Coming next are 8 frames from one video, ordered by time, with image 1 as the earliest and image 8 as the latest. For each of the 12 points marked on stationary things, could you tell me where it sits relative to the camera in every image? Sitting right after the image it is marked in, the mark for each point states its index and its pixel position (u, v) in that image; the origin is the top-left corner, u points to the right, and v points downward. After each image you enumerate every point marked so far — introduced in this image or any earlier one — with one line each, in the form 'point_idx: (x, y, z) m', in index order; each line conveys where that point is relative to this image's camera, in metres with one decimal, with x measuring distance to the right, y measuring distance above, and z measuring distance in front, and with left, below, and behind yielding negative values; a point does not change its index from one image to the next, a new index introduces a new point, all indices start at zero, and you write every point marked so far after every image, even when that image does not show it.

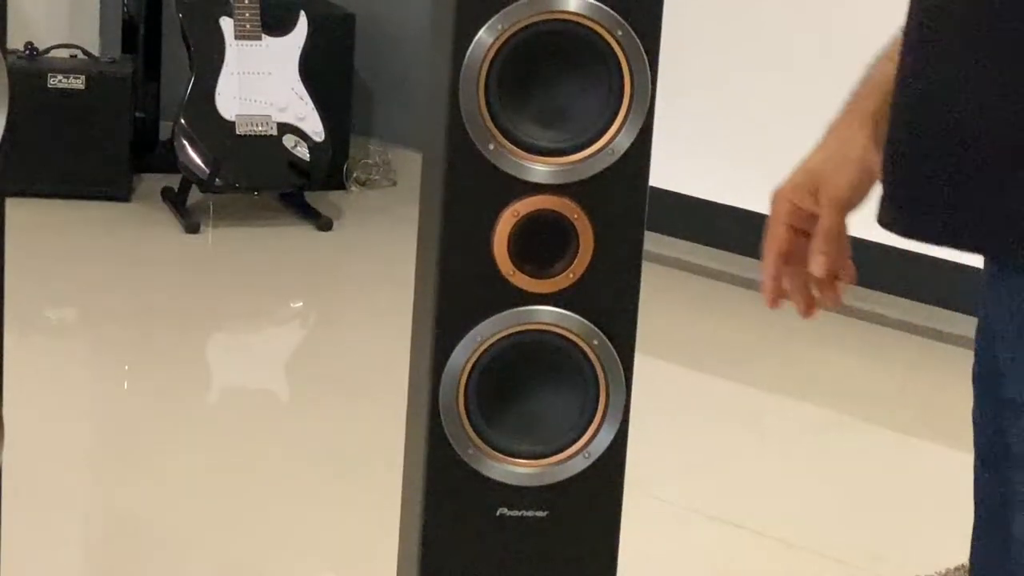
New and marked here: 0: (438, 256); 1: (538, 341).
0: (-0.1, 0.0, +1.0) m
1: (0.0, 0.0, +1.0) m
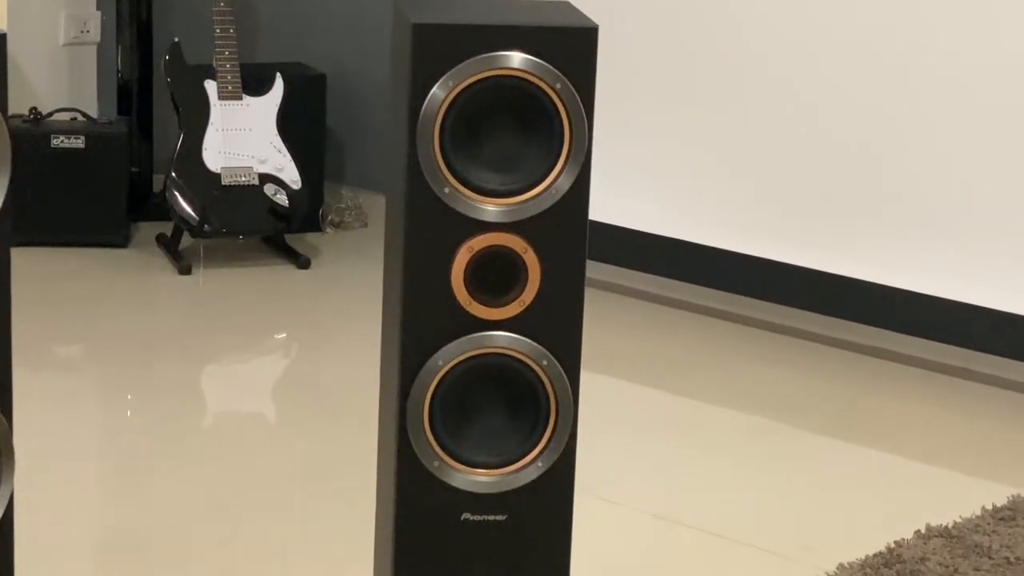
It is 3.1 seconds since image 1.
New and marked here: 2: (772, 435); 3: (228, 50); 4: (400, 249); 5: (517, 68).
0: (-0.1, 0.0, +1.1) m
1: (0.0, -0.1, +1.2) m
2: (+0.4, -0.2, +1.9) m
3: (-0.6, +0.5, +2.6) m
4: (-0.1, 0.0, +1.2) m
5: (0.0, +0.2, +1.1) m
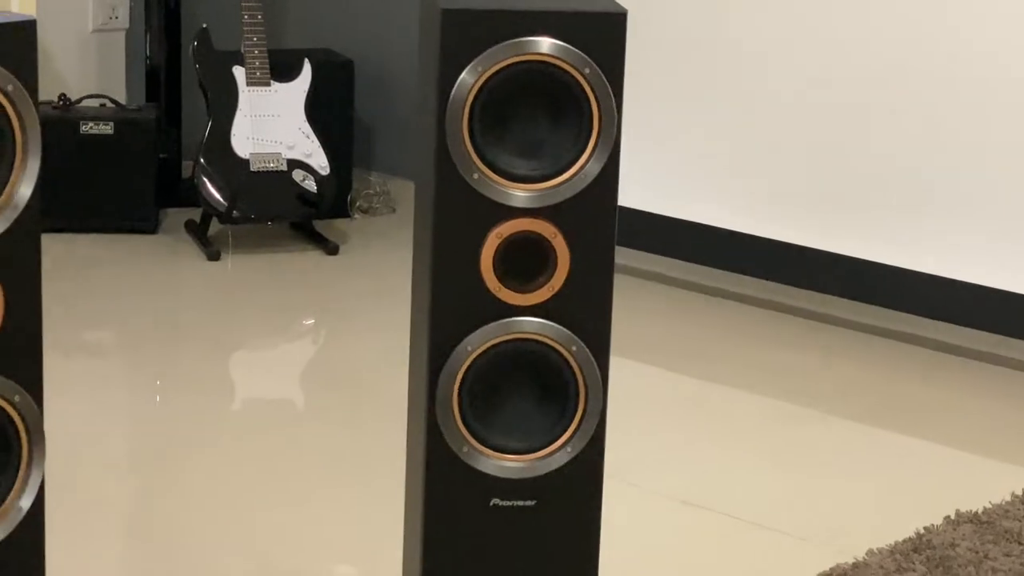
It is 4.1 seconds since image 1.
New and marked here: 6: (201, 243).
0: (-0.1, 0.0, +1.1) m
1: (0.0, -0.1, +1.2) m
2: (+0.4, -0.2, +1.9) m
3: (-0.5, +0.5, +2.6) m
4: (-0.1, +0.1, +1.2) m
5: (0.0, +0.2, +1.1) m
6: (-0.6, +0.1, +2.5) m
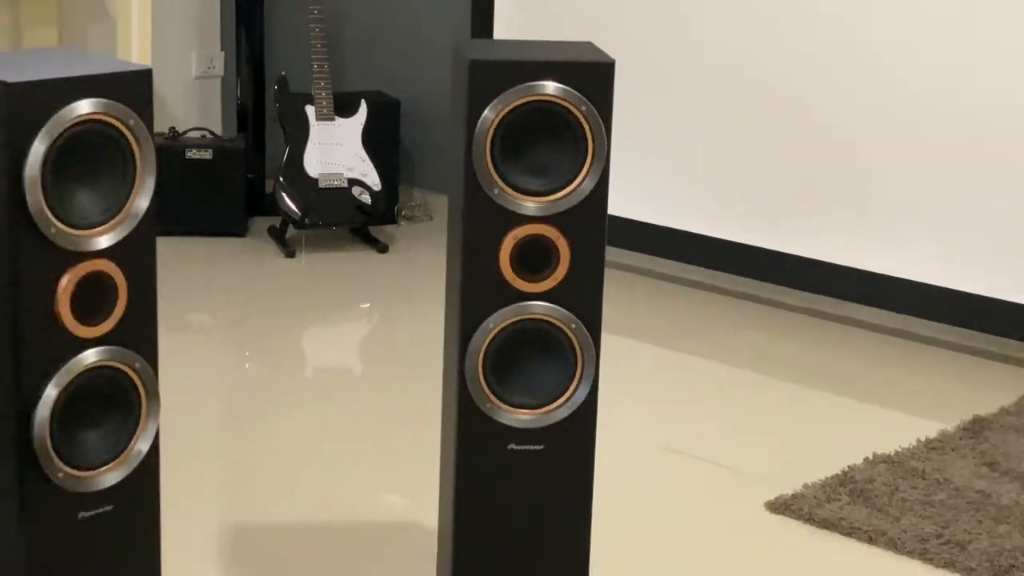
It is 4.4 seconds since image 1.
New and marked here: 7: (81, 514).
0: (-0.1, 0.0, +1.5) m
1: (0.0, 0.0, +1.5) m
2: (+0.5, -0.2, +2.3) m
3: (-0.5, +0.5, +2.9) m
4: (-0.1, +0.1, +1.5) m
5: (0.0, +0.2, +1.5) m
6: (-0.6, +0.1, +2.8) m
7: (-0.5, -0.3, +1.4) m
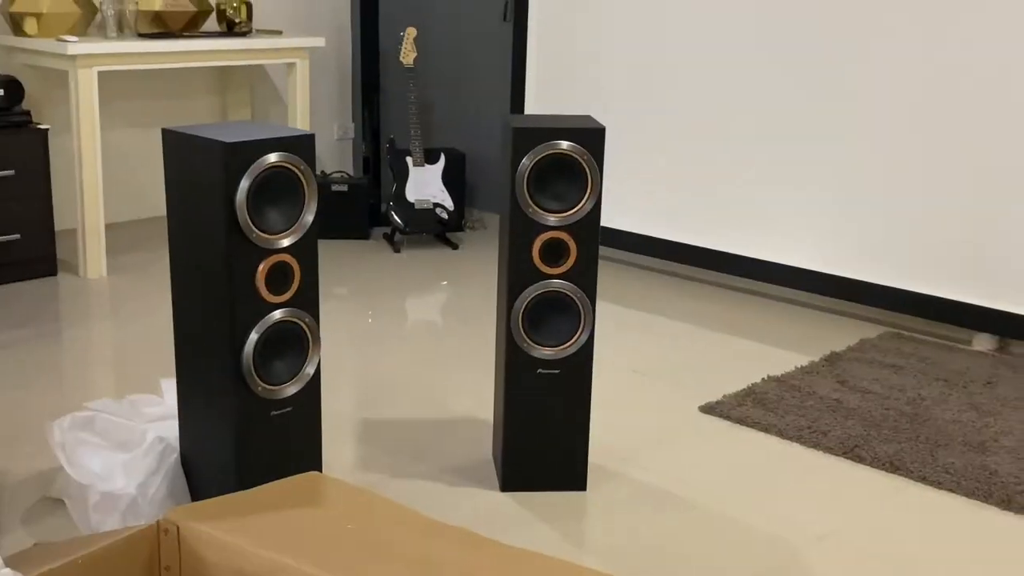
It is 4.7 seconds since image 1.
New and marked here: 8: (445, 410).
0: (0.0, +0.1, +2.4) m
1: (+0.1, 0.0, +2.5) m
2: (+0.5, -0.2, +3.2) m
3: (-0.4, +0.5, +3.9) m
4: (0.0, +0.1, +2.5) m
5: (+0.1, +0.2, +2.4) m
6: (-0.5, +0.1, +3.8) m
7: (-0.4, -0.2, +2.4) m
8: (-0.2, -0.3, +2.8) m
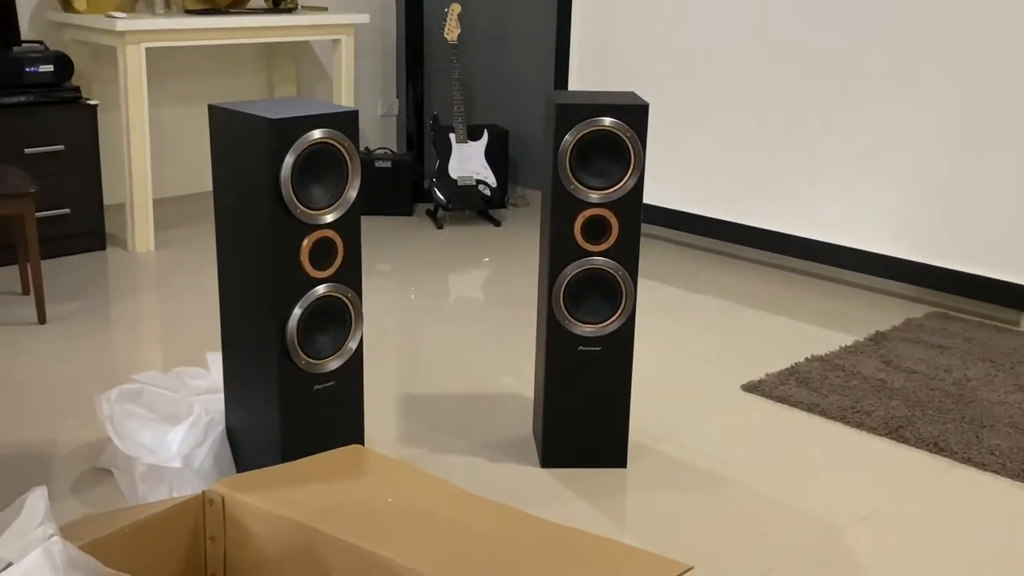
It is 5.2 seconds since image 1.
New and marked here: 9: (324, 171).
0: (+0.1, +0.1, +2.4) m
1: (+0.2, 0.0, +2.5) m
2: (+0.6, -0.1, +3.2) m
3: (-0.2, +0.6, +3.9) m
4: (+0.1, +0.1, +2.5) m
5: (+0.2, +0.3, +2.4) m
6: (-0.3, +0.2, +3.8) m
7: (-0.4, -0.2, +2.4) m
8: (-0.1, -0.2, +2.8) m
9: (-0.3, +0.2, +2.4) m
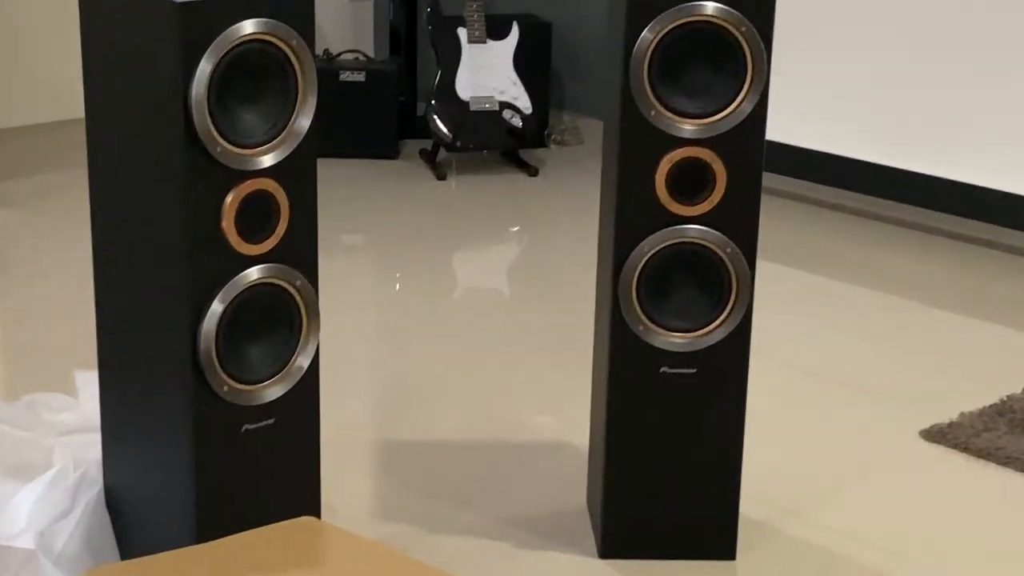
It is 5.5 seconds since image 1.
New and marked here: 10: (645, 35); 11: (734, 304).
0: (+0.1, +0.1, +1.5) m
1: (+0.2, 0.0, +1.5) m
2: (+0.7, -0.1, +2.2) m
3: (-0.2, +0.7, +2.9) m
4: (+0.1, +0.2, +1.5) m
5: (+0.2, +0.3, +1.4) m
6: (-0.3, +0.2, +2.9) m
7: (-0.3, -0.2, +1.5) m
8: (0.0, -0.2, +1.9) m
9: (-0.3, +0.2, +1.5) m
10: (+0.2, +0.3, +1.4) m
11: (+0.3, 0.0, +1.5) m
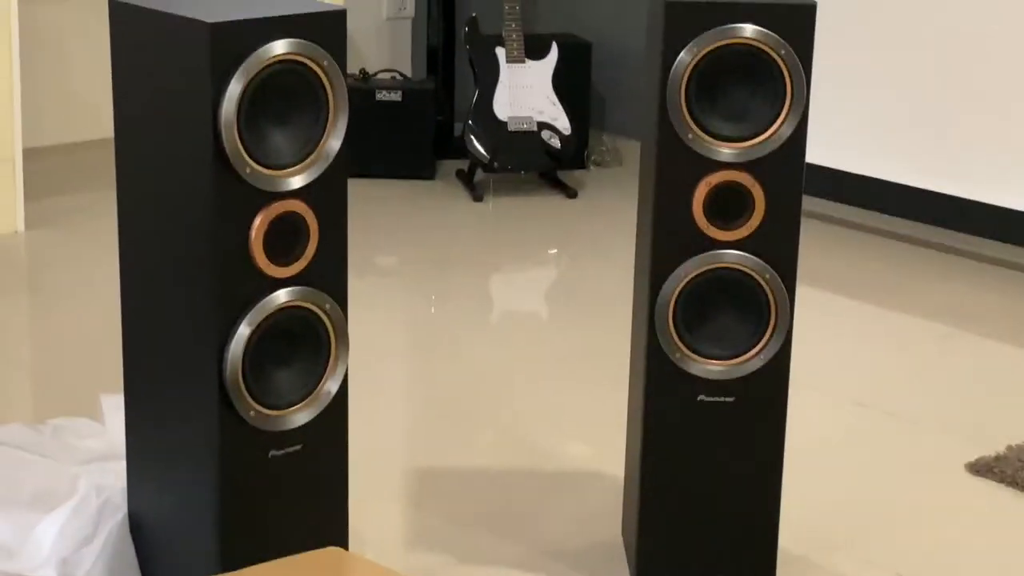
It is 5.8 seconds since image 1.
0: (+0.2, +0.1, +1.4) m
1: (+0.2, 0.0, +1.5) m
2: (+0.8, -0.1, +2.2) m
3: (0.0, +0.6, +2.9) m
4: (+0.2, +0.1, +1.5) m
5: (+0.3, +0.3, +1.4) m
6: (-0.2, +0.2, +2.8) m
7: (-0.3, -0.2, +1.5) m
8: (0.0, -0.2, +1.8) m
9: (-0.3, +0.2, +1.5) m
10: (+0.2, +0.3, +1.4) m
11: (+0.3, -0.1, +1.5) m
